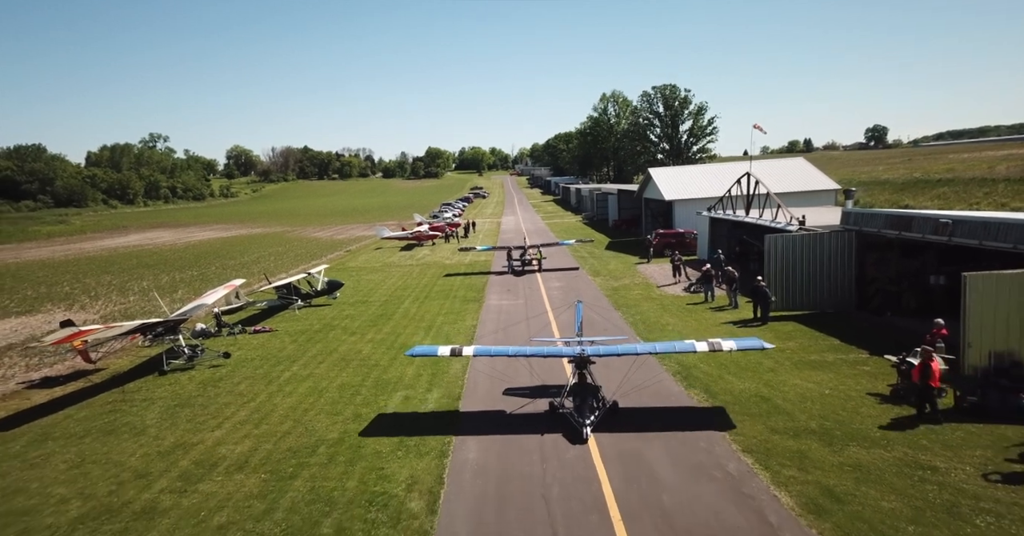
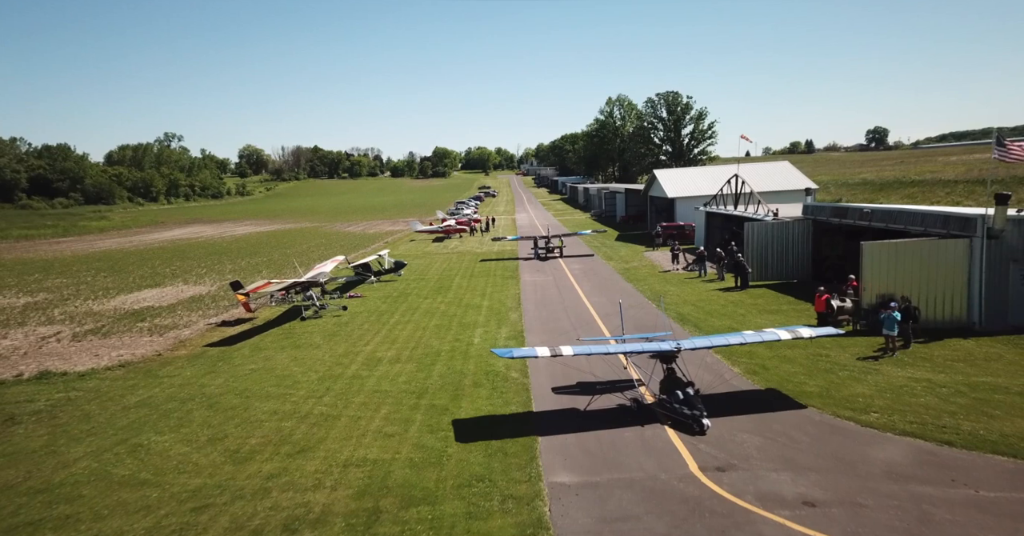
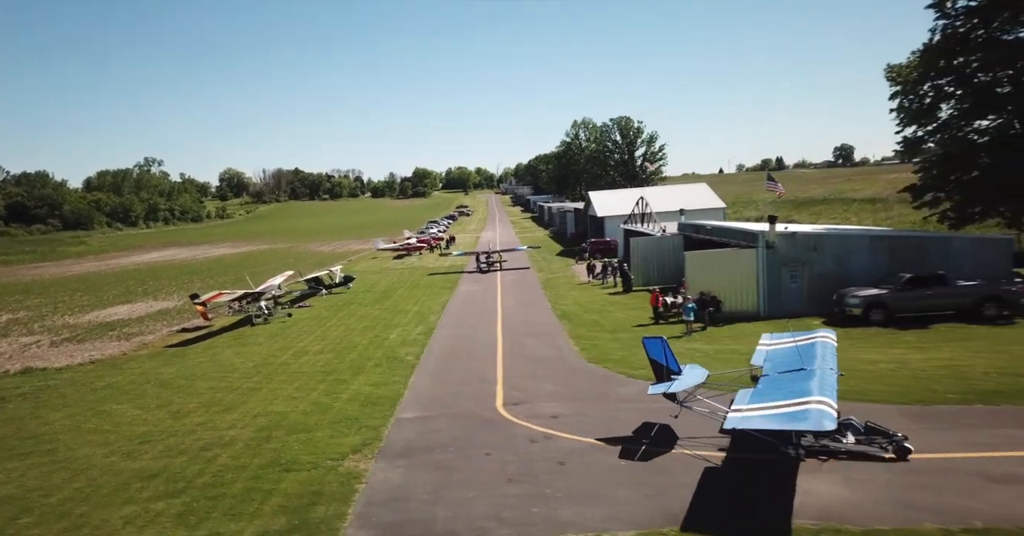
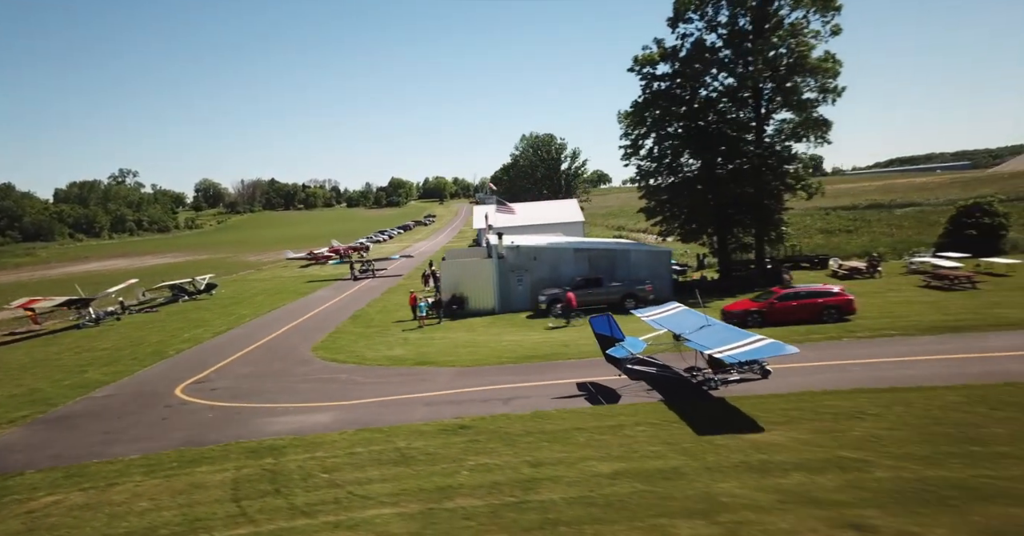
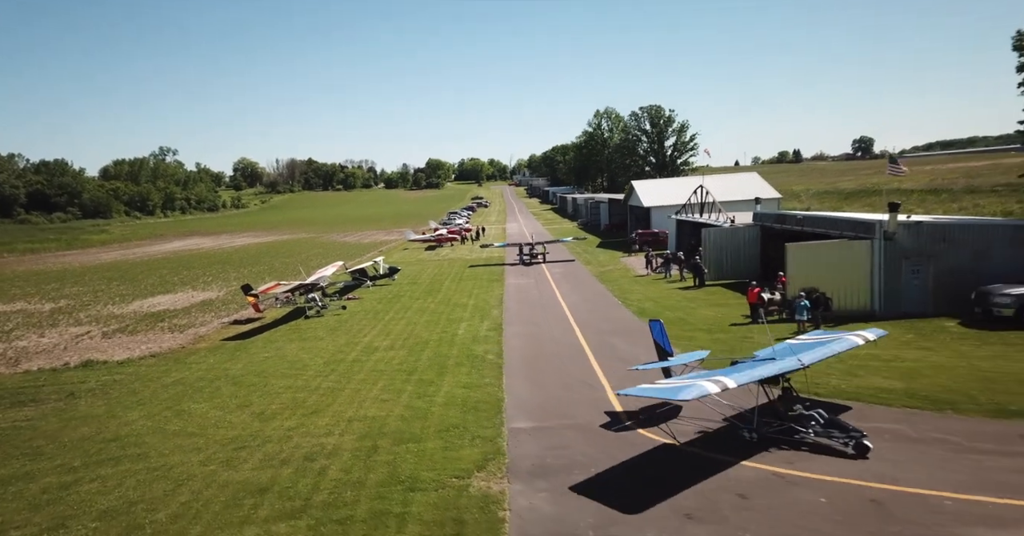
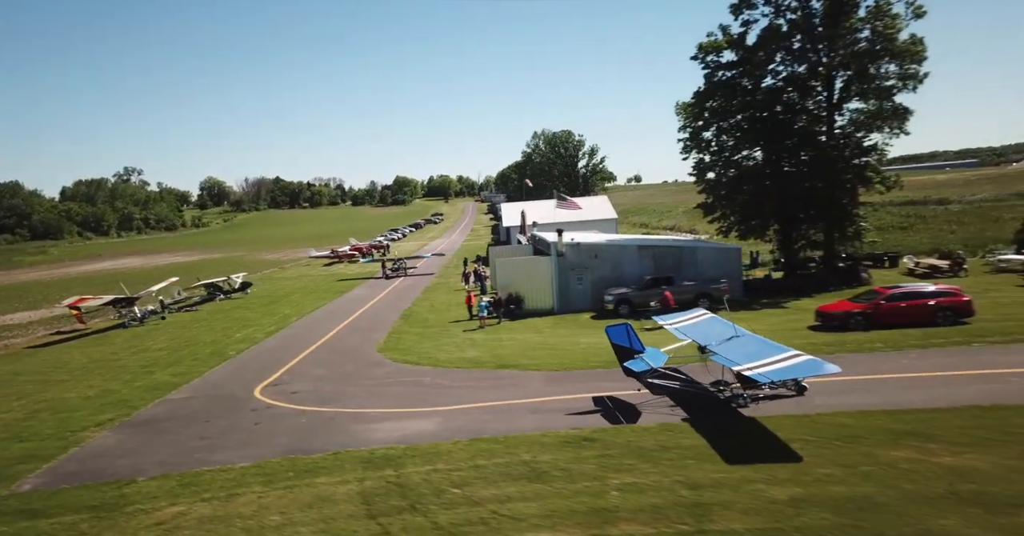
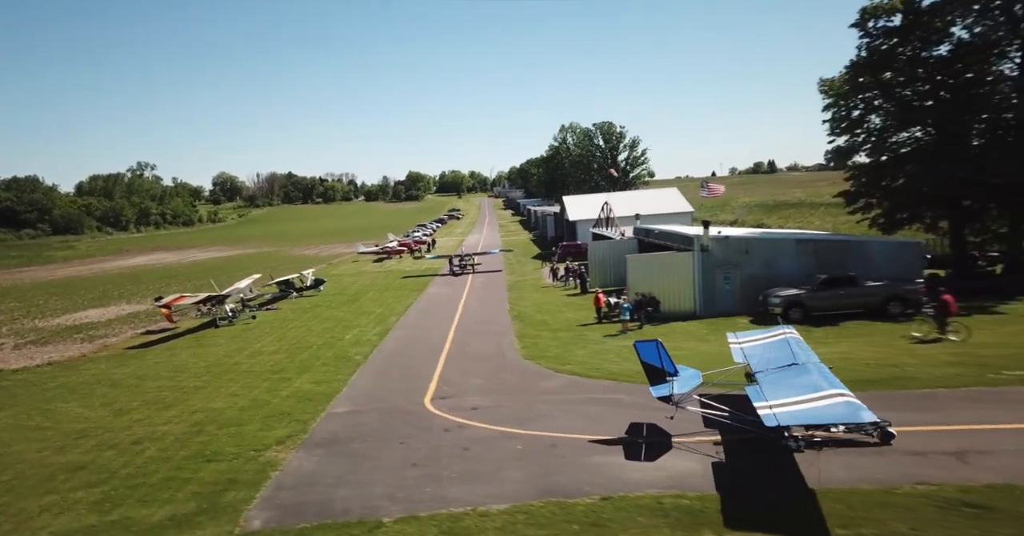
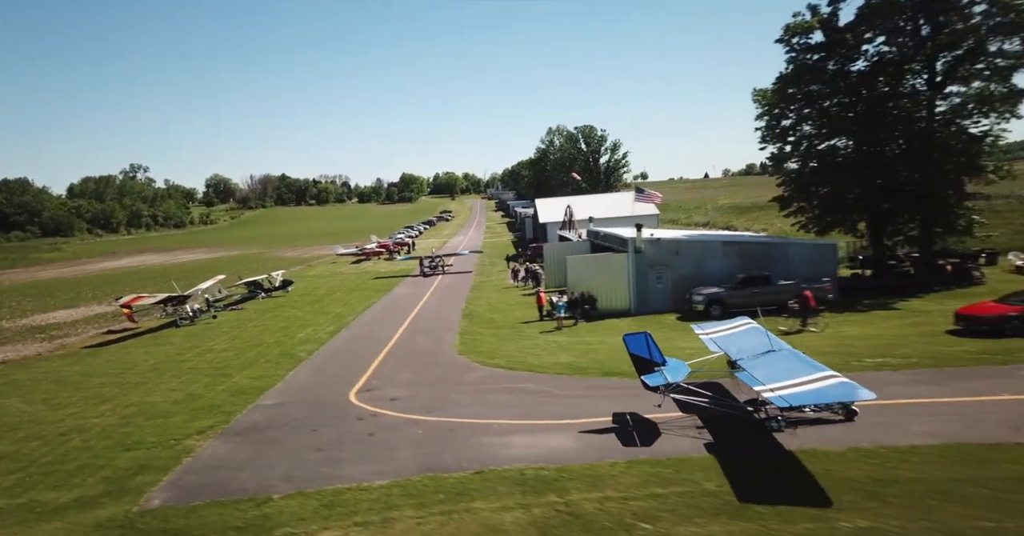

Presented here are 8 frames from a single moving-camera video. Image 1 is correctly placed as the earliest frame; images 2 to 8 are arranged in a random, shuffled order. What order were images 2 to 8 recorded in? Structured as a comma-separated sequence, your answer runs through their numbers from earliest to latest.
2, 5, 3, 7, 8, 6, 4
